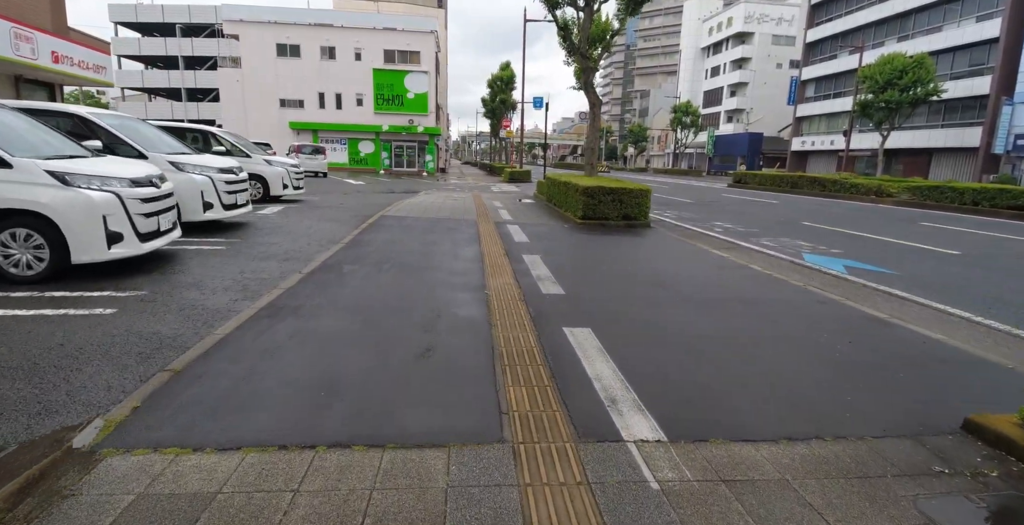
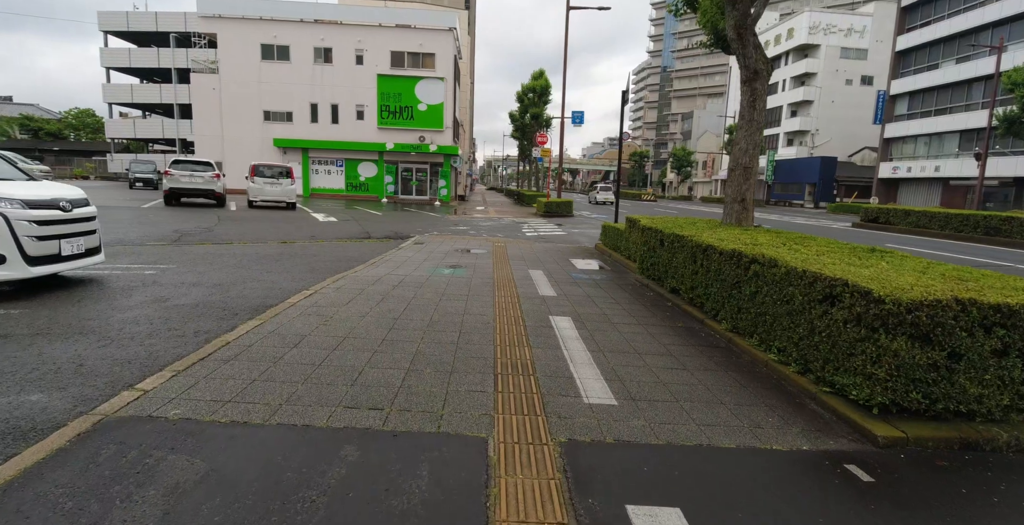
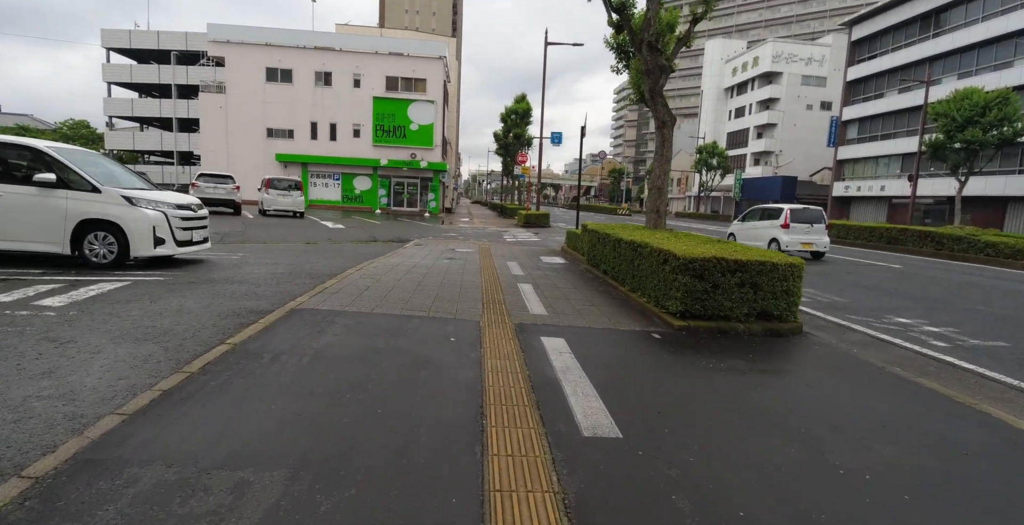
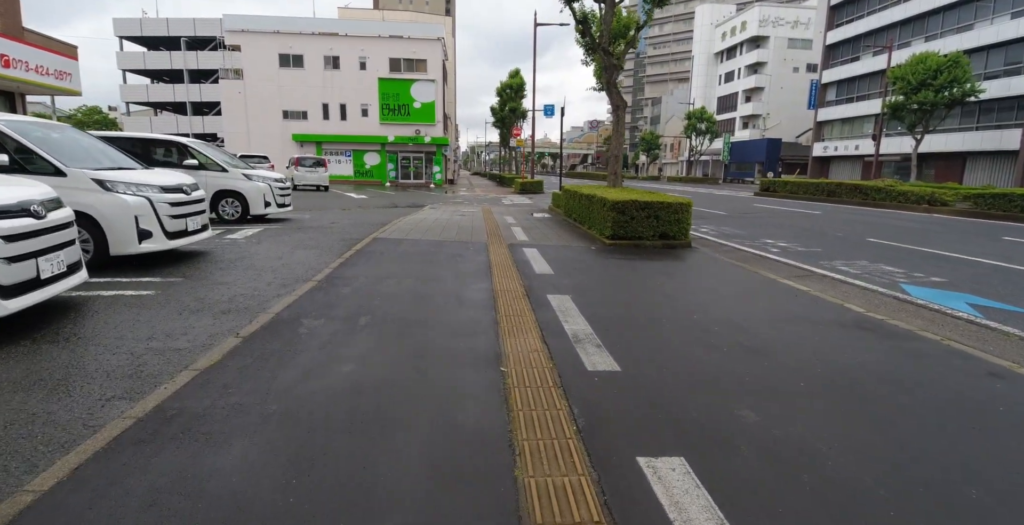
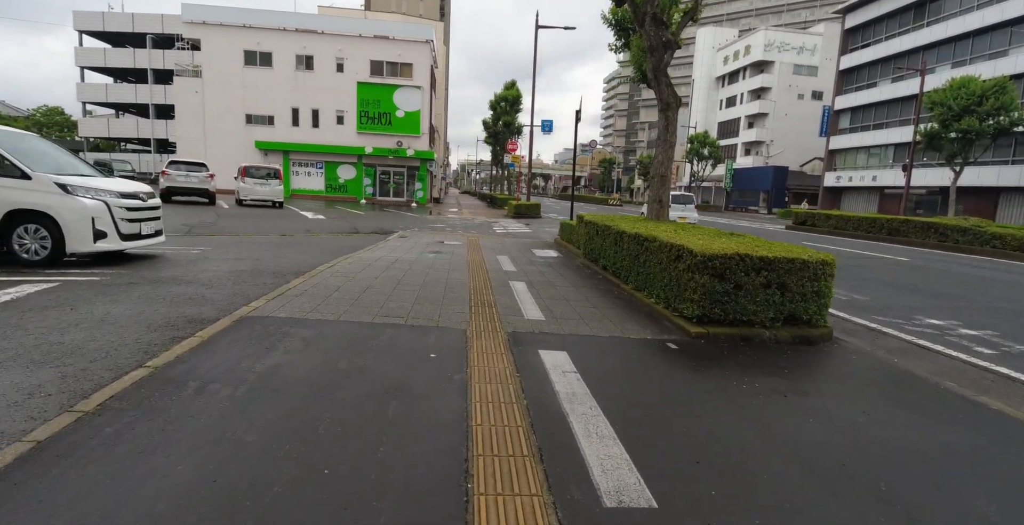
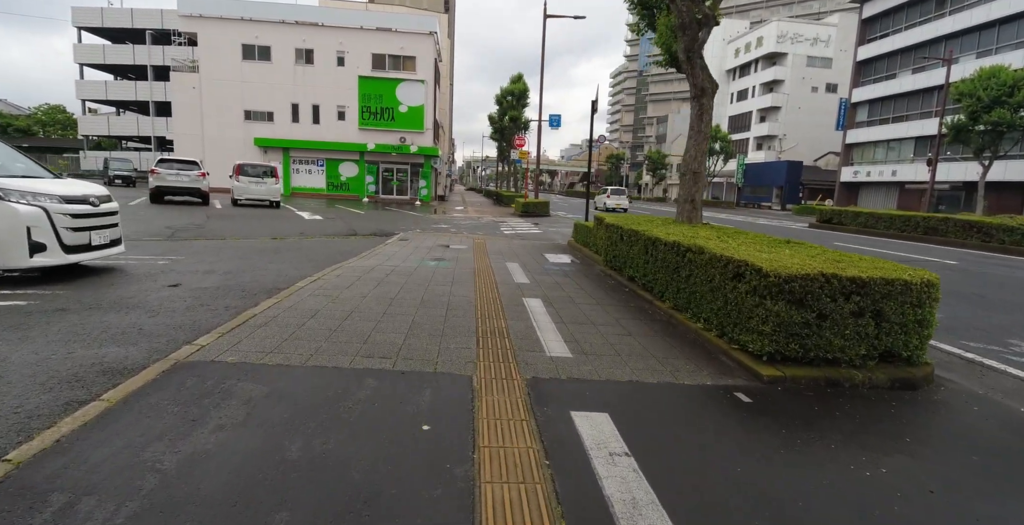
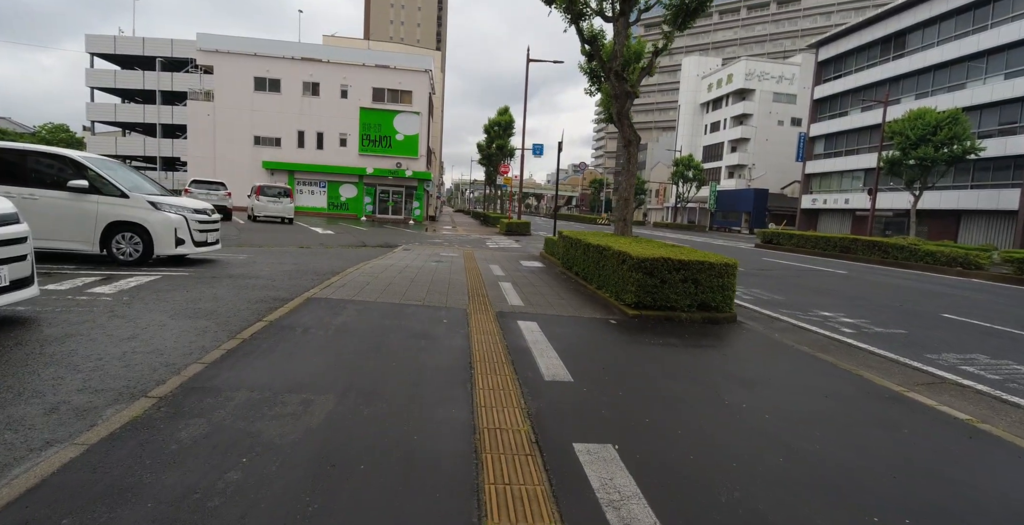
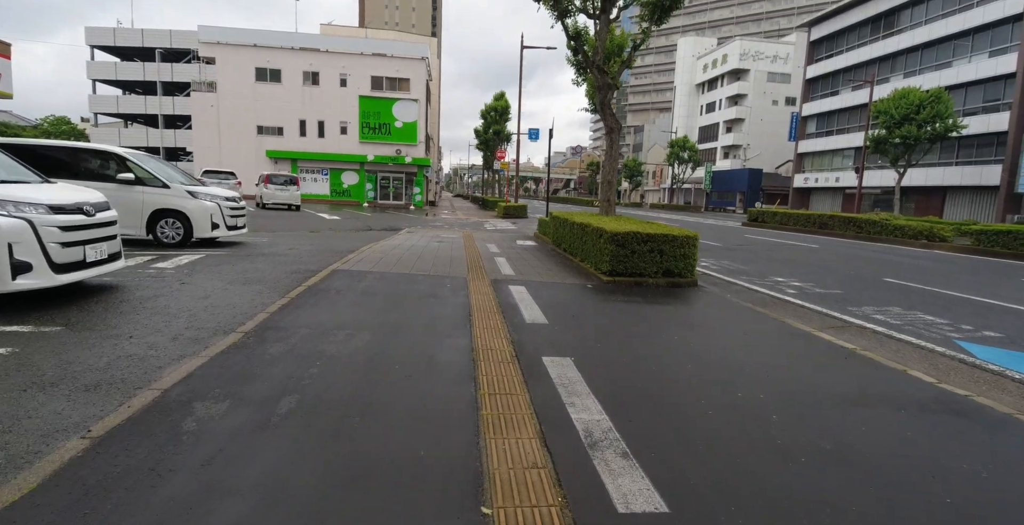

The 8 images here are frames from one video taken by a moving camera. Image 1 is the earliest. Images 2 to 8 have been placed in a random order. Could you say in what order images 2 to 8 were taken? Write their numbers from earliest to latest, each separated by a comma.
4, 8, 7, 3, 5, 6, 2
